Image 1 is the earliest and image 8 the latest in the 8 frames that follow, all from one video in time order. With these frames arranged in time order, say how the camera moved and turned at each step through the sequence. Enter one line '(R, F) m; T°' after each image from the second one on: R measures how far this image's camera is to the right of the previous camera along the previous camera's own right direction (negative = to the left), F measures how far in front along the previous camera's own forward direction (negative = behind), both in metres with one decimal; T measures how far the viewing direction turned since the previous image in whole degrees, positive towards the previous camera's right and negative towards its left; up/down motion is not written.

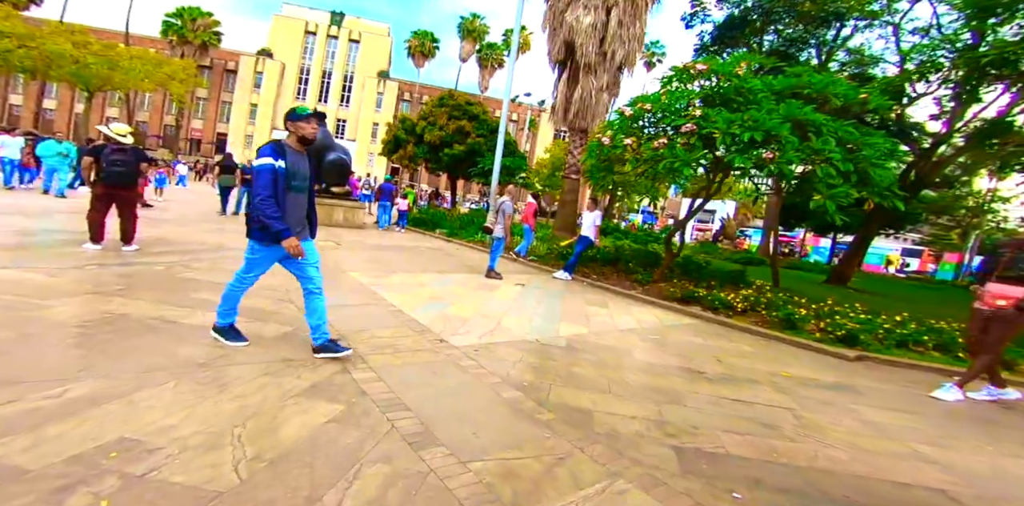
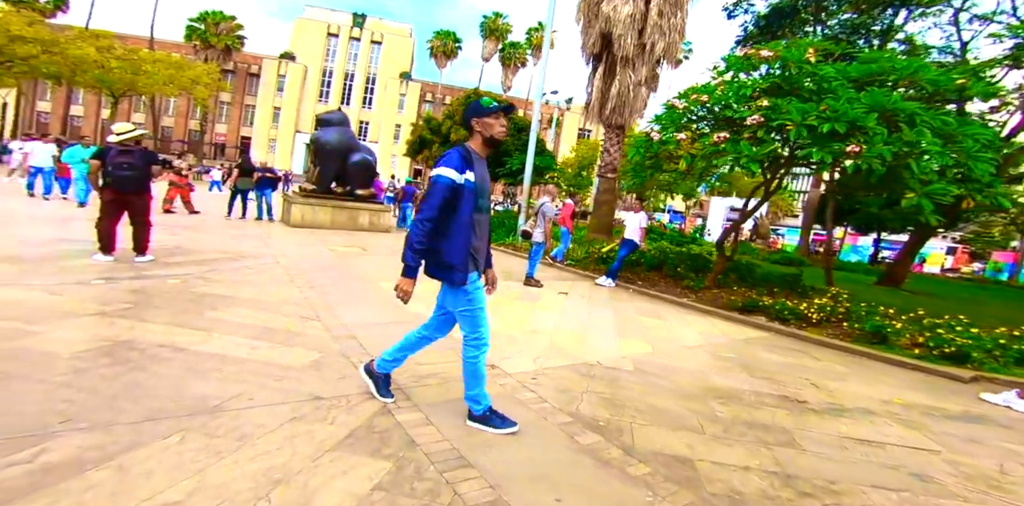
(-0.3, +0.5) m; -2°
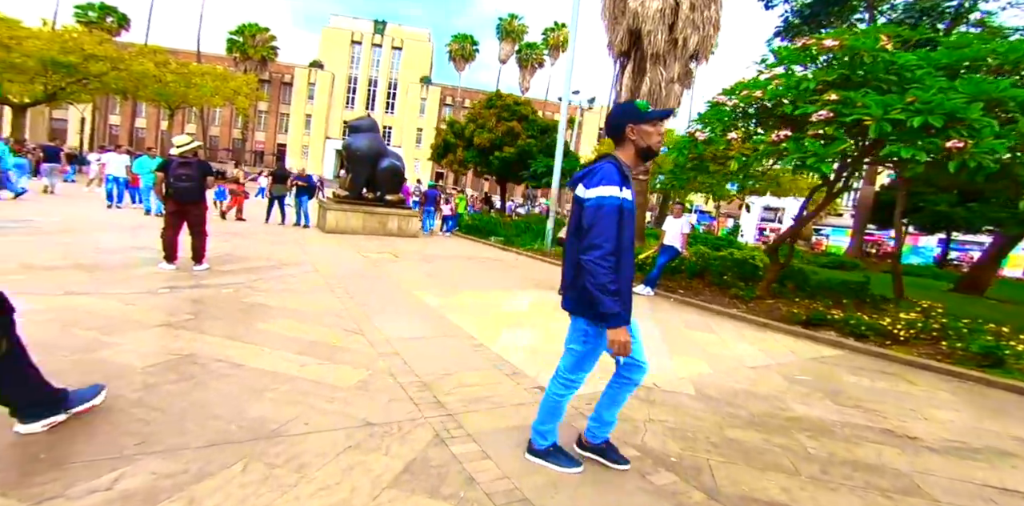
(-0.2, +0.2) m; -2°
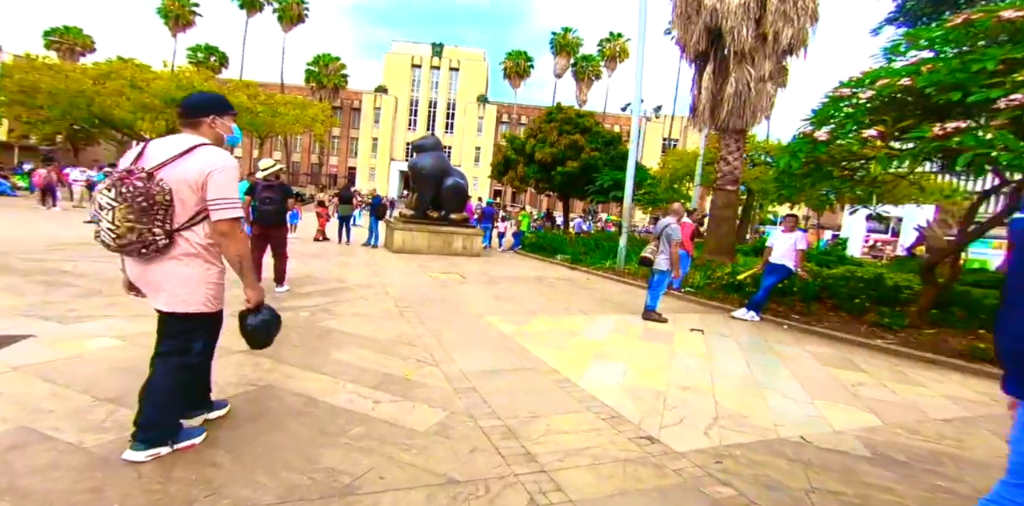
(-0.3, +0.5) m; -7°
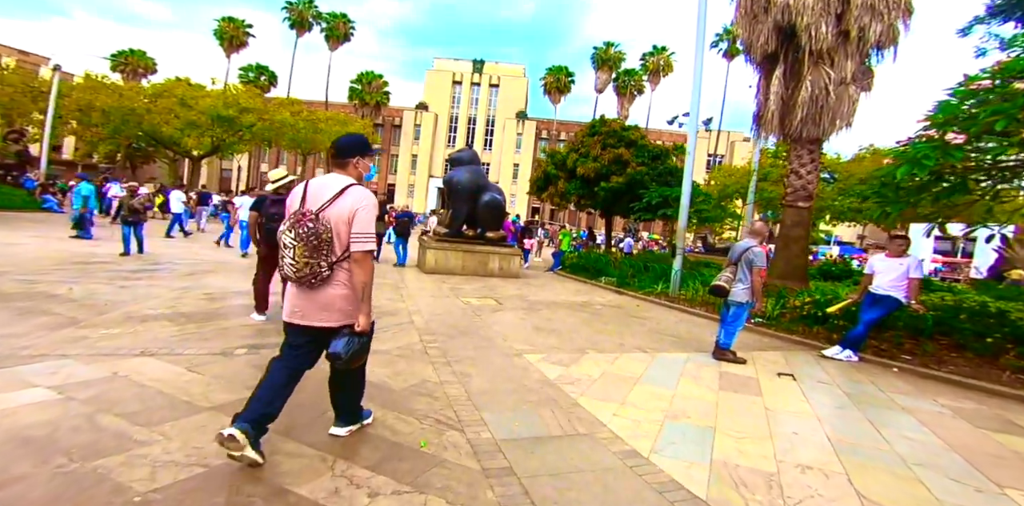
(-0.1, +1.0) m; -4°
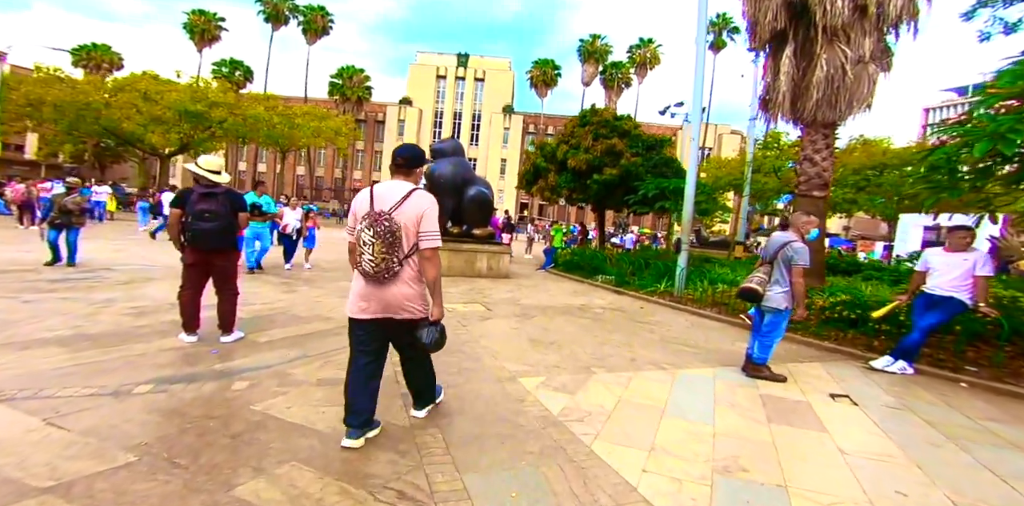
(0.0, +1.1) m; +1°
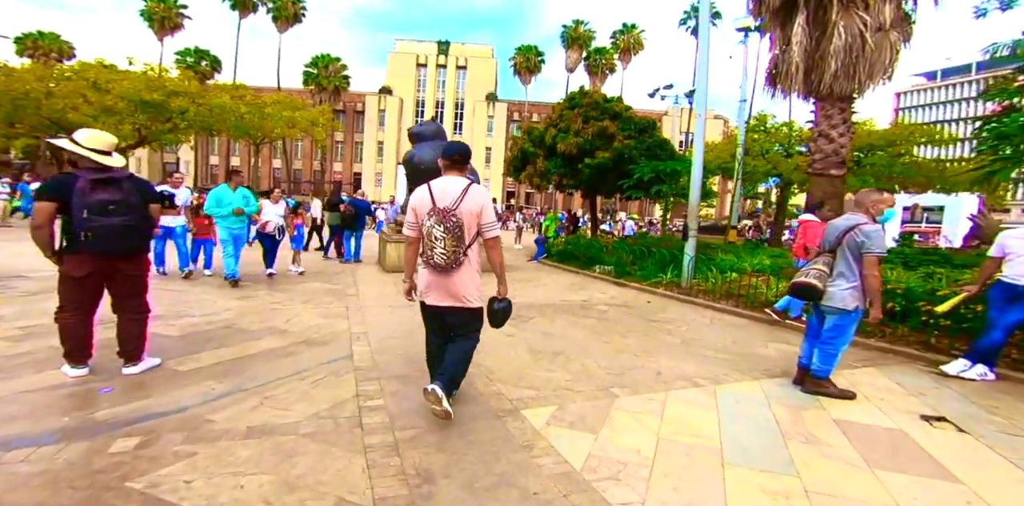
(-0.1, +1.1) m; +2°
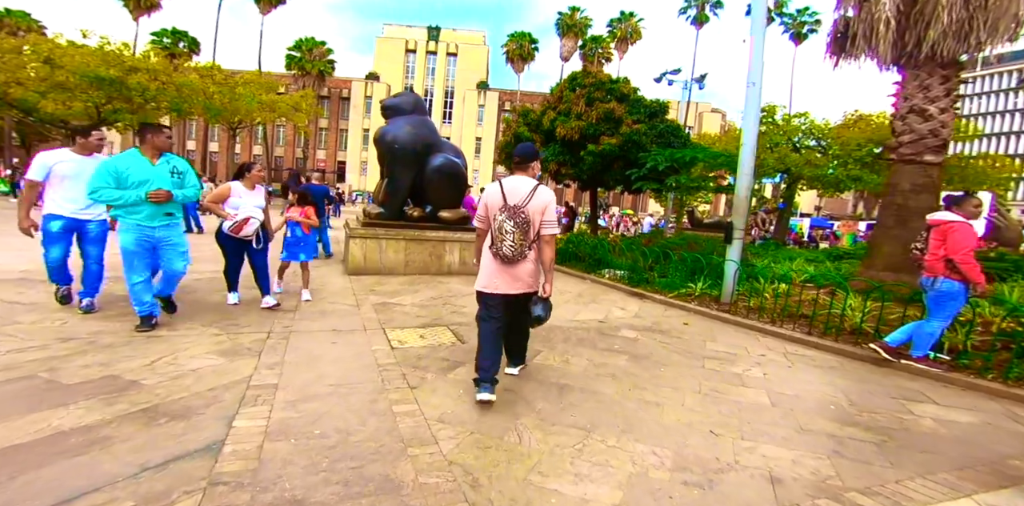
(-0.1, +2.1) m; +1°
